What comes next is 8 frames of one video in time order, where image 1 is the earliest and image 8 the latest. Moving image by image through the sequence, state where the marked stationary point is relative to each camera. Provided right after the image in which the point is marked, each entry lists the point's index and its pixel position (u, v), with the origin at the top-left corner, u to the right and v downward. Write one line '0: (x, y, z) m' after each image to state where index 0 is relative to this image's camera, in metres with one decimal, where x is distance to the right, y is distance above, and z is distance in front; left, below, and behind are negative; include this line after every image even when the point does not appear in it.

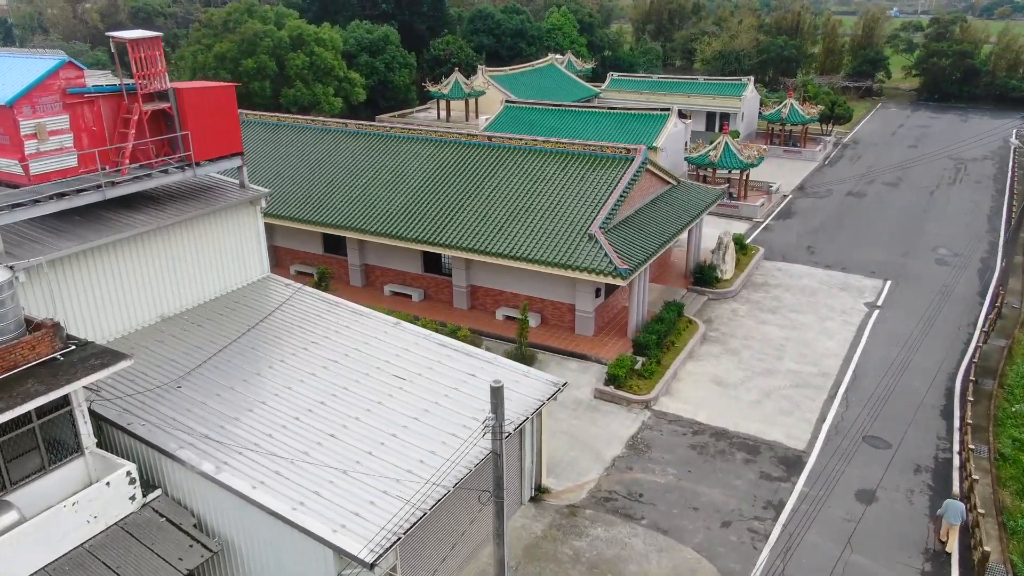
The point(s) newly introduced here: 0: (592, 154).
0: (+2.0, +3.3, +19.8) m
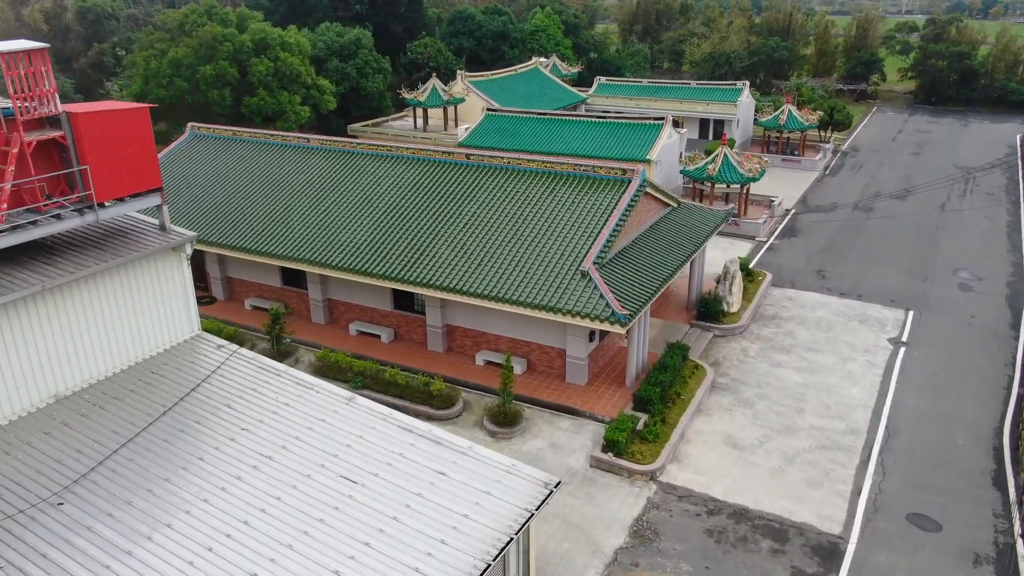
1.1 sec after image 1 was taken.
0: (+1.5, +2.5, +17.5) m
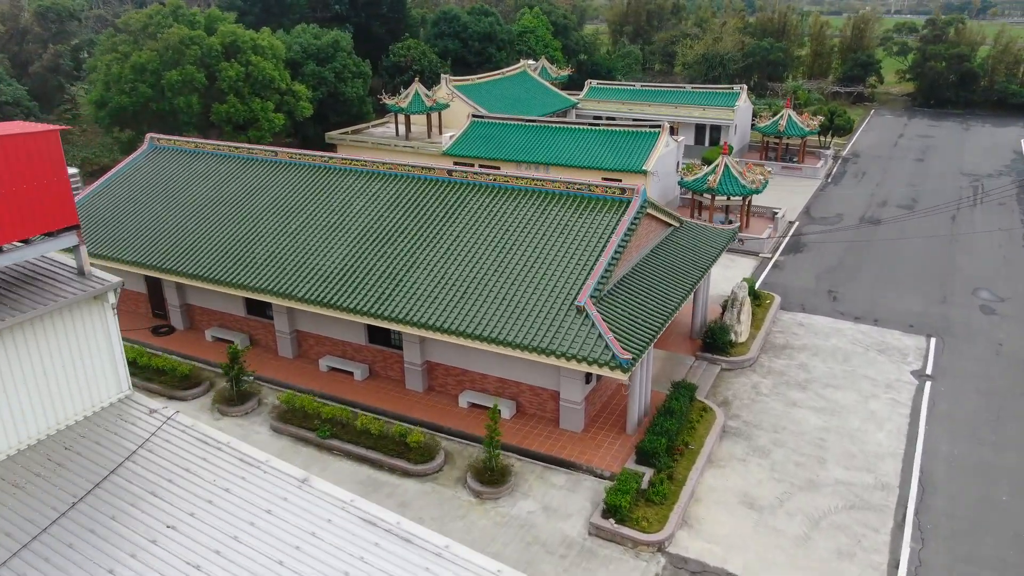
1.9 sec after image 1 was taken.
0: (+1.3, +1.8, +15.8) m
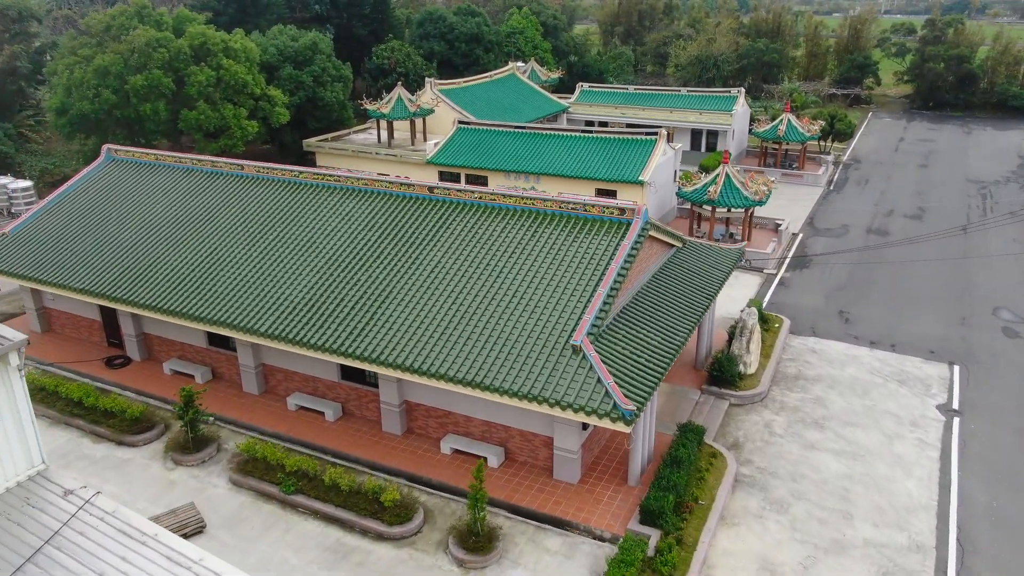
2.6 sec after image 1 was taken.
0: (+1.1, +1.3, +14.3) m
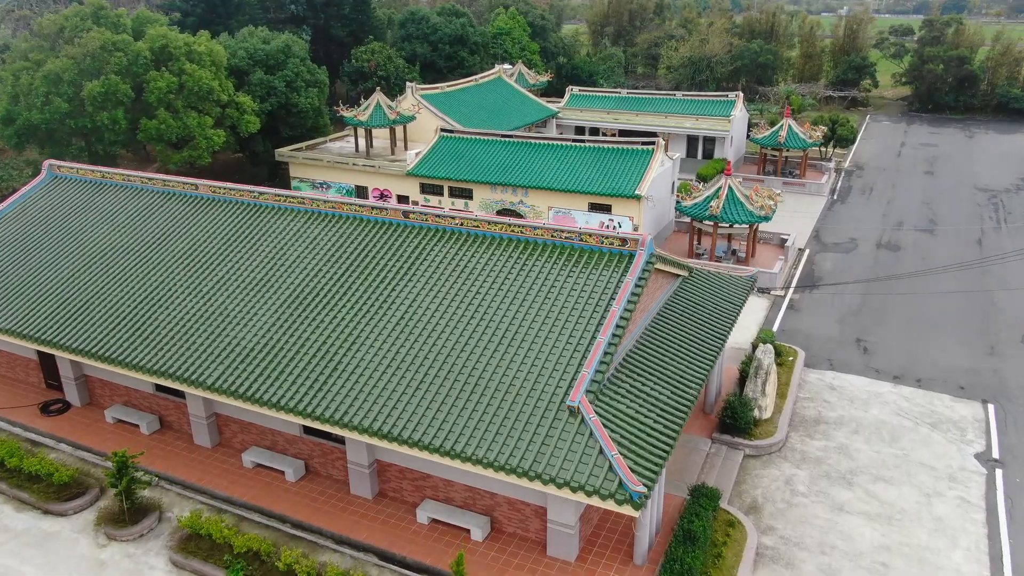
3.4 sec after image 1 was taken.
0: (+0.8, +0.7, +12.5) m
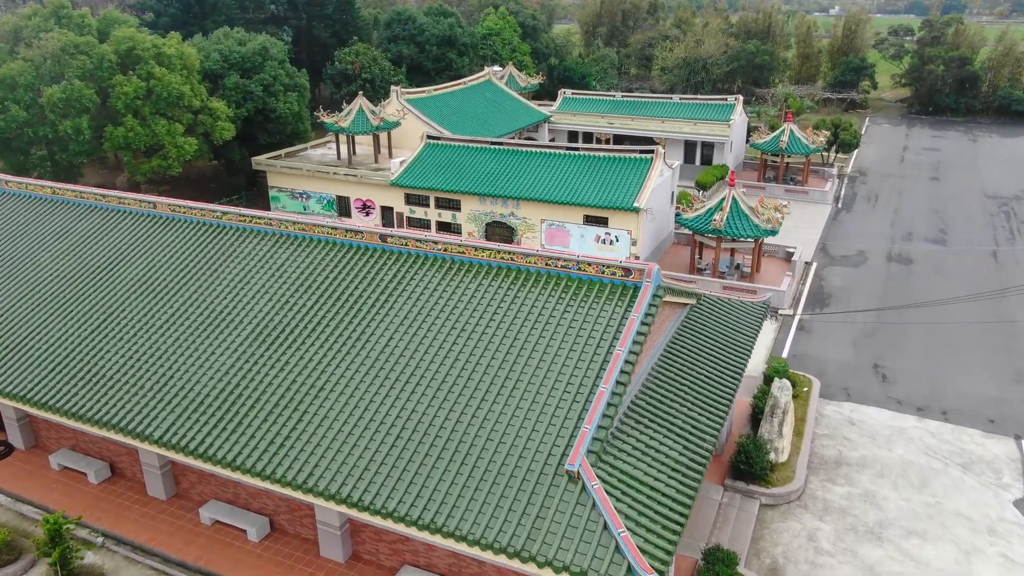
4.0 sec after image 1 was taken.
0: (+0.7, +0.2, +11.1) m
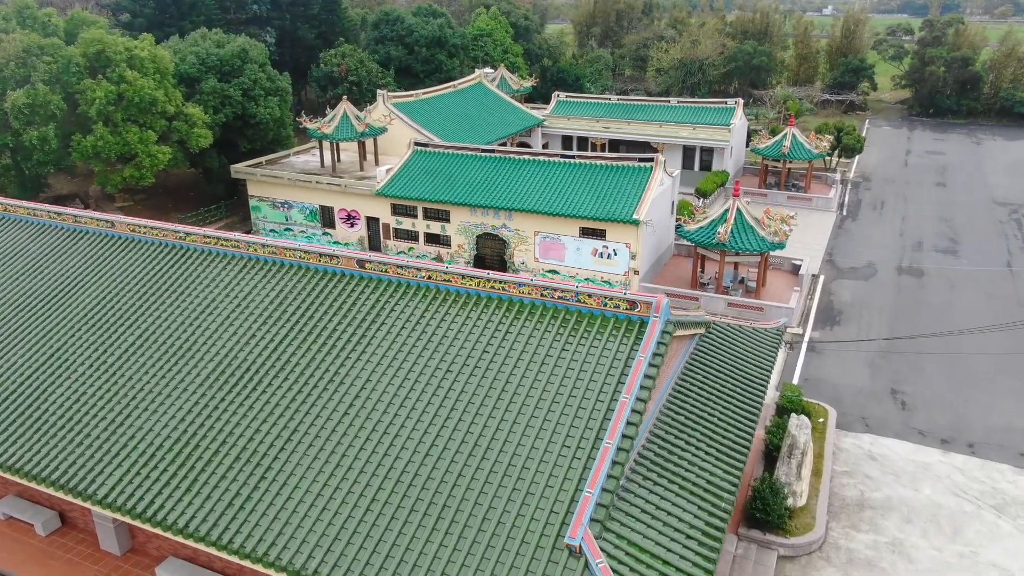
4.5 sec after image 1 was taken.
0: (+0.6, -0.2, +10.0) m
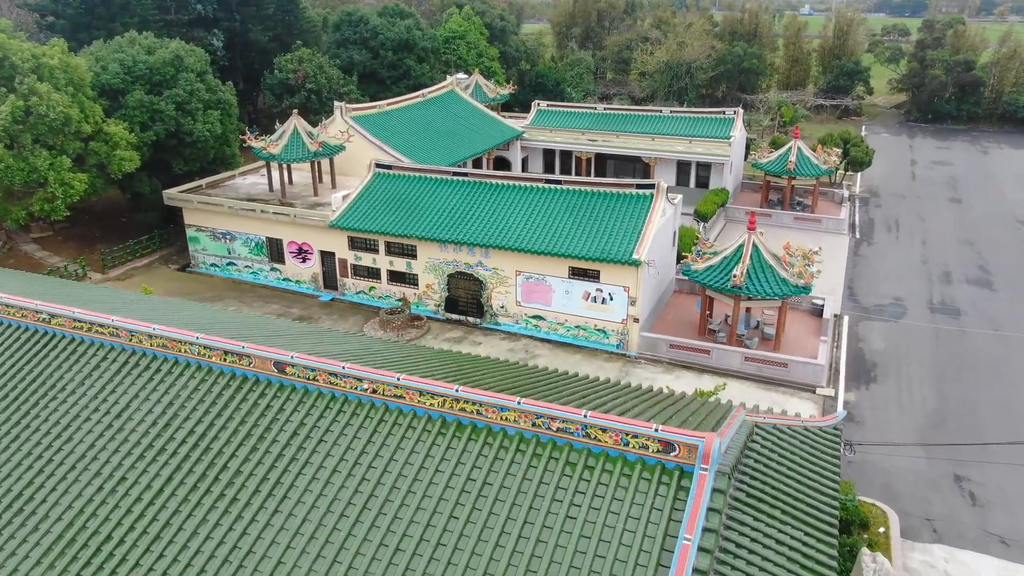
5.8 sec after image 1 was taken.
0: (+0.4, -1.3, +6.9) m
